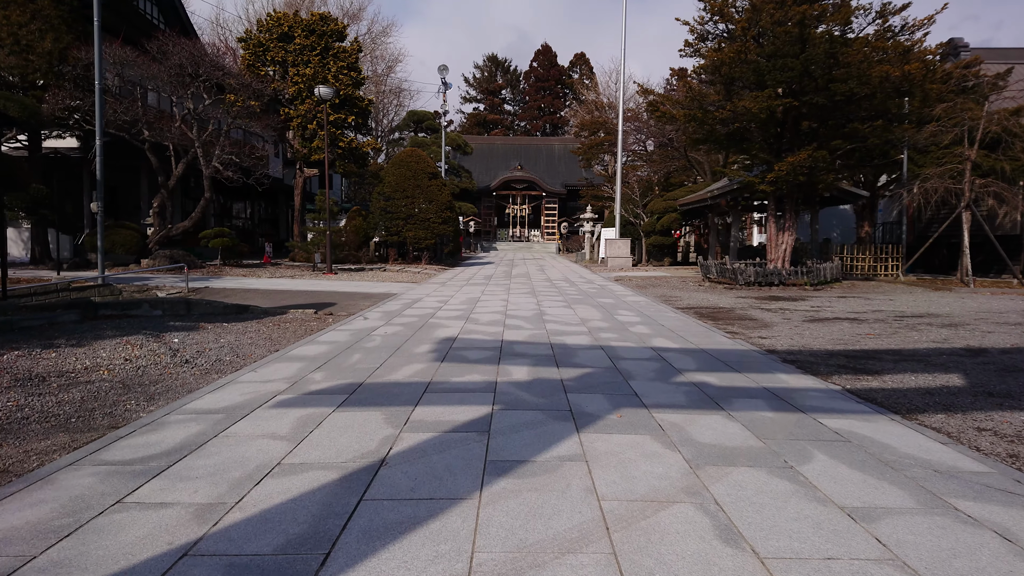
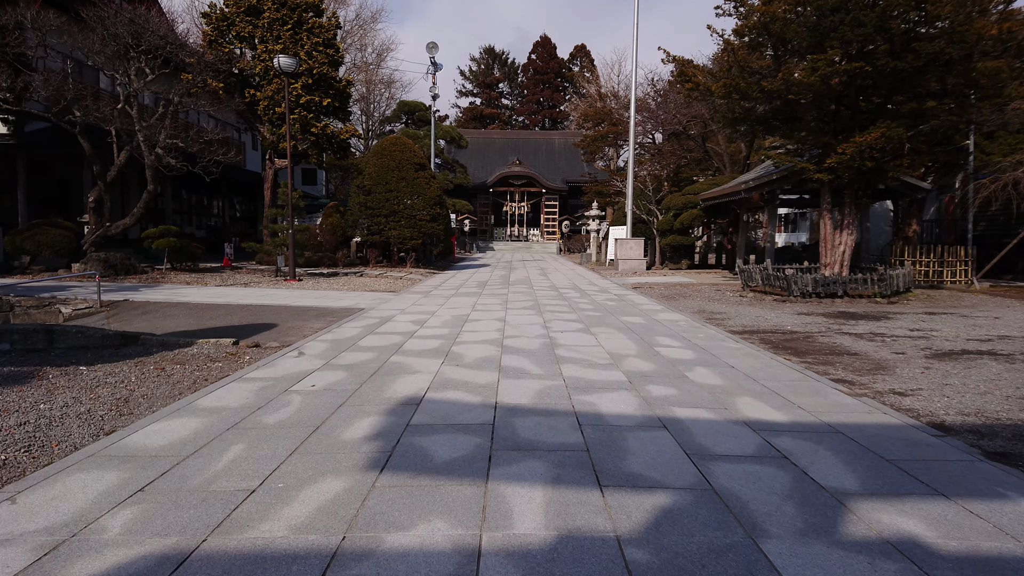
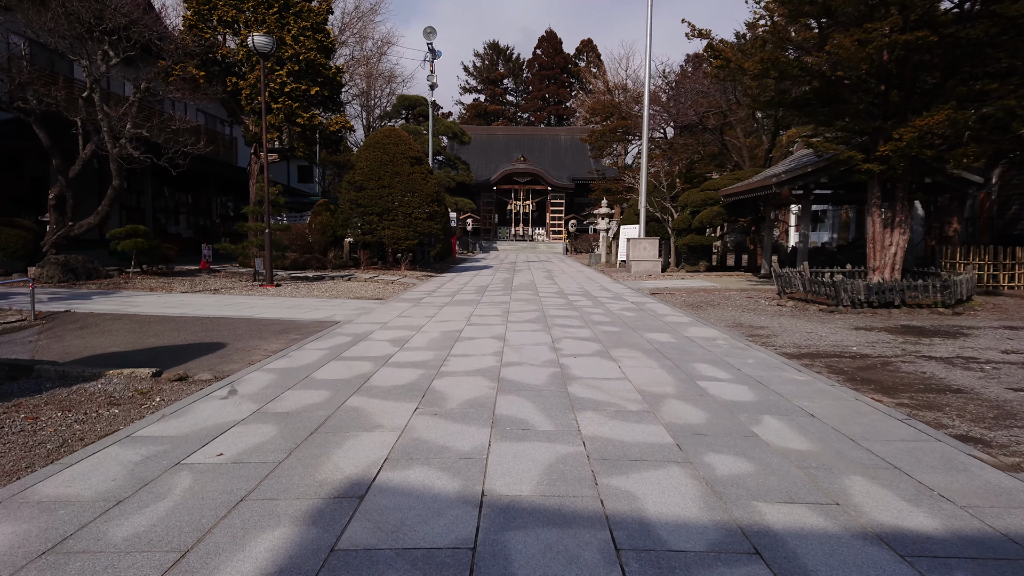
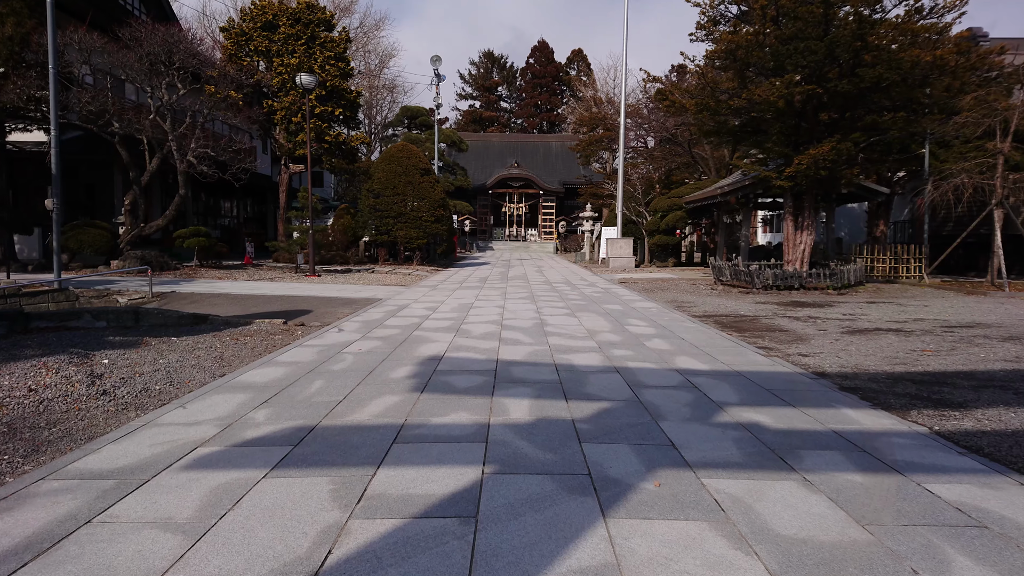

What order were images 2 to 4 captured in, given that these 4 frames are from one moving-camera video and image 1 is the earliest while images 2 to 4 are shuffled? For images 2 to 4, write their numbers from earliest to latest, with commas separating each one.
4, 2, 3
